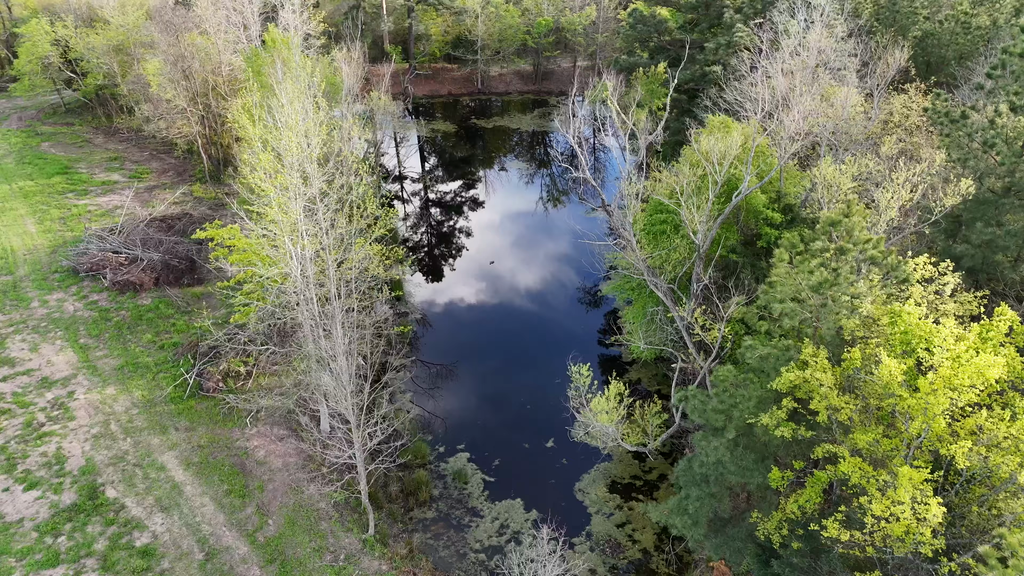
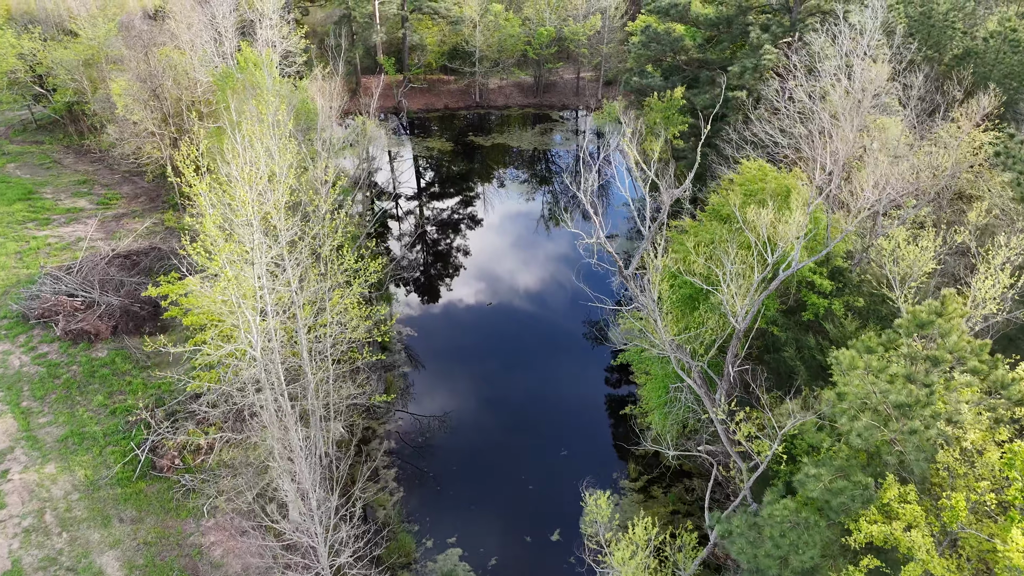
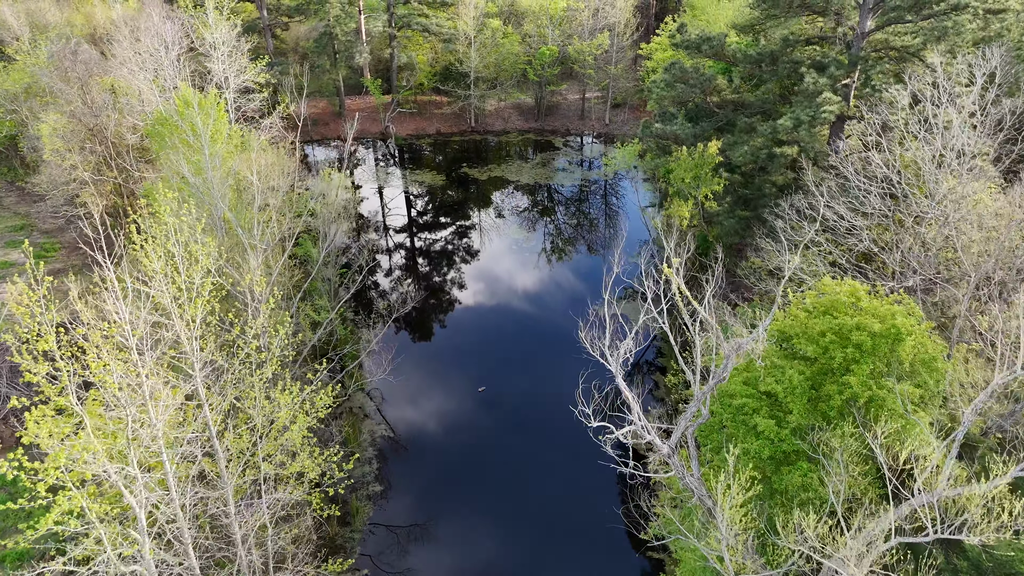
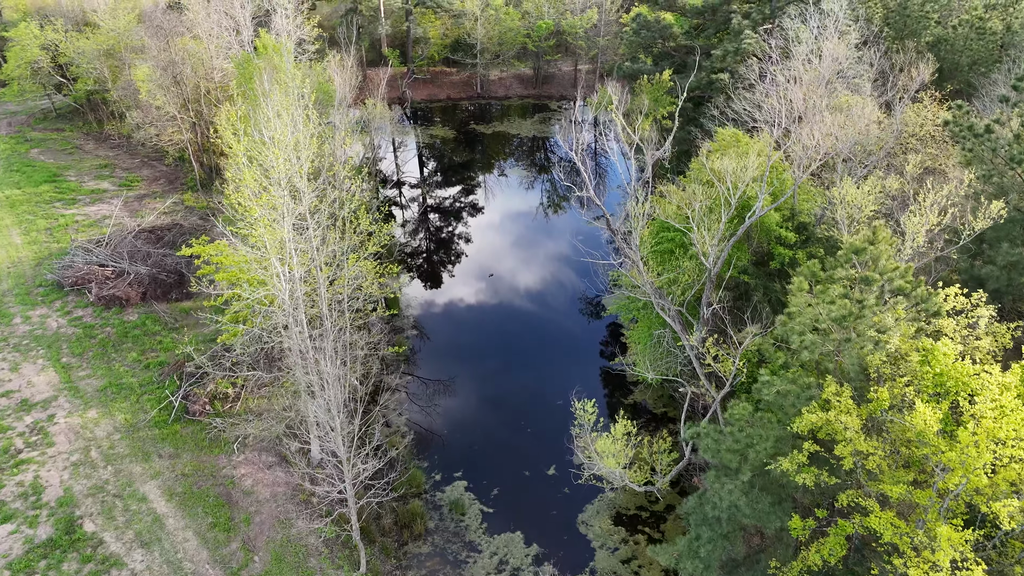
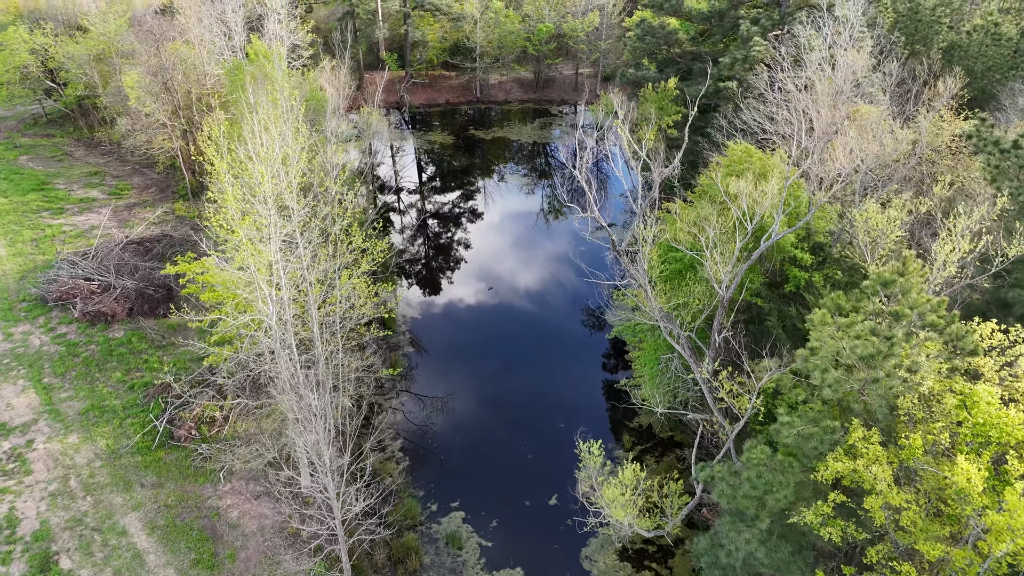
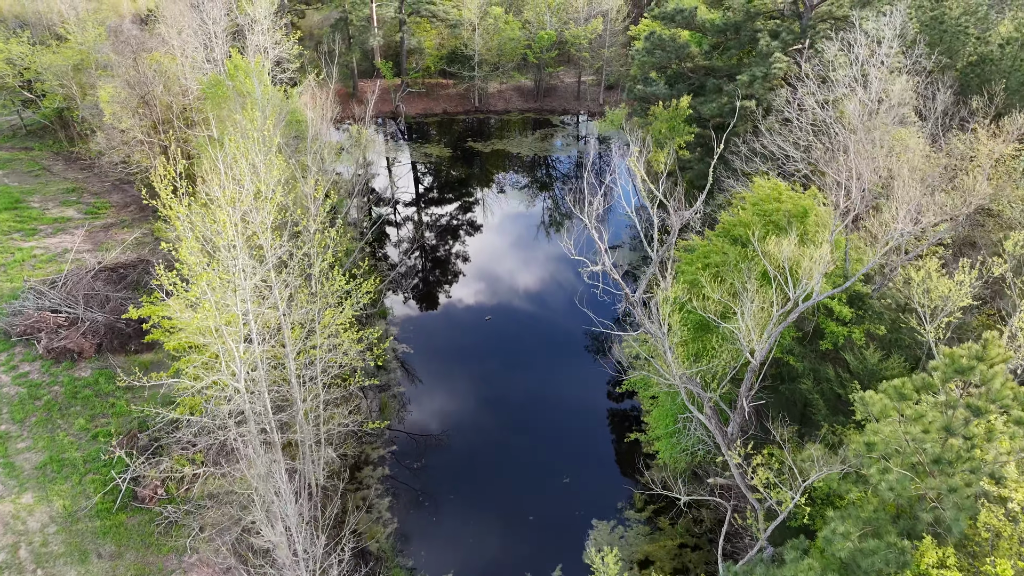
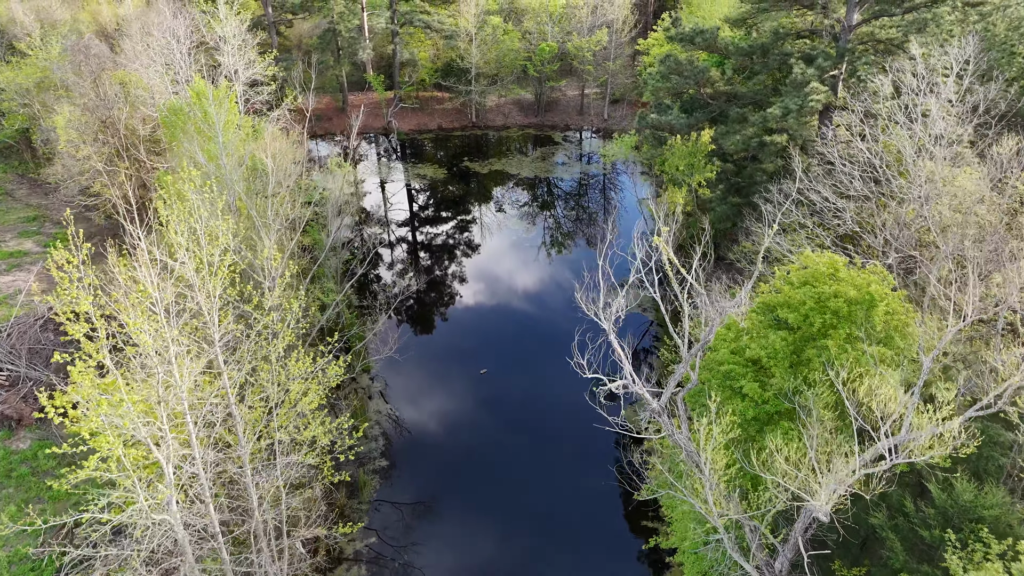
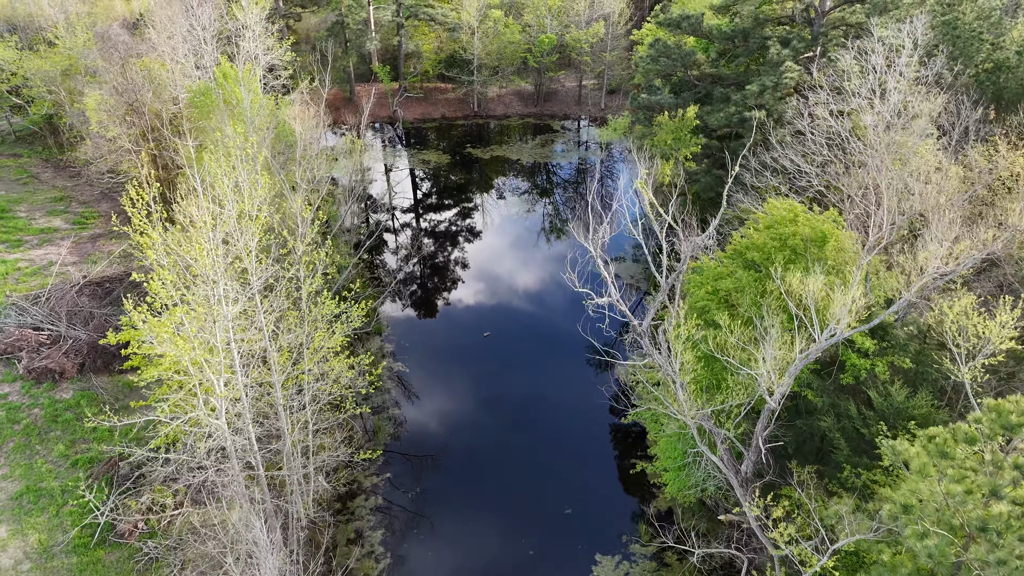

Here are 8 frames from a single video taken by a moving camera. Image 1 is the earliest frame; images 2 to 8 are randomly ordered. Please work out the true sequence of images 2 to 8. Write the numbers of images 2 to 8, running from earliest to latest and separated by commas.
4, 5, 2, 6, 8, 7, 3
